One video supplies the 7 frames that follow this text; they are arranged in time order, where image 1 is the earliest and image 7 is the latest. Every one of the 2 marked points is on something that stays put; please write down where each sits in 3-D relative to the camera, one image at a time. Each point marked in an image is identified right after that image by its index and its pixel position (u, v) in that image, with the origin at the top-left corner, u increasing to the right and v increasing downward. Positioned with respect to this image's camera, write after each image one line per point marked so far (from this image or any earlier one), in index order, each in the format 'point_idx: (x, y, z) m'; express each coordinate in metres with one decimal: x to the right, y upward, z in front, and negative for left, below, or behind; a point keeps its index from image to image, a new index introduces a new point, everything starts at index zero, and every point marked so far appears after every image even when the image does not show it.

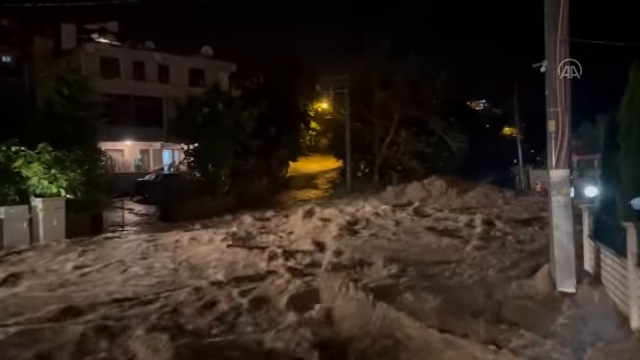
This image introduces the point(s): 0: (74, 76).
0: (-7.7, +3.3, +17.2) m
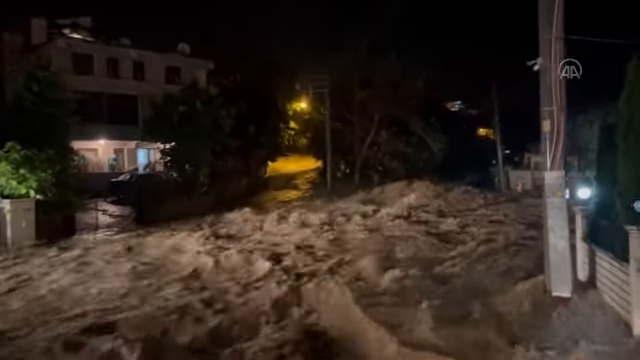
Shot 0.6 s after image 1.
0: (-8.3, +3.2, +16.4) m
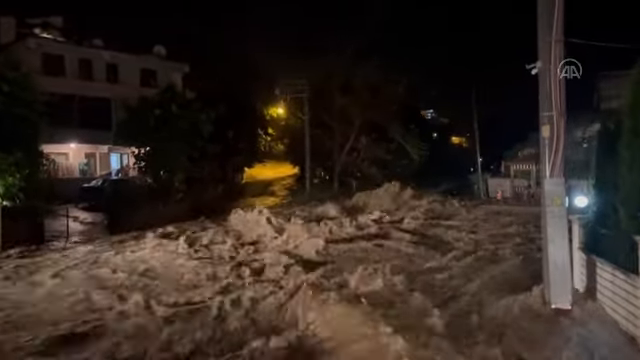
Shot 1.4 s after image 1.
0: (-8.7, +3.1, +15.6) m
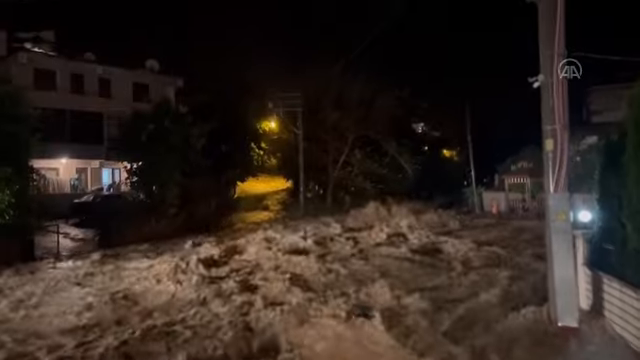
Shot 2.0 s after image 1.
0: (-8.9, +2.7, +15.4) m
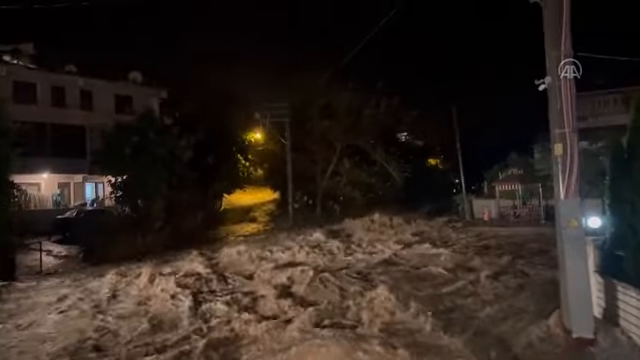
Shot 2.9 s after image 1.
0: (-9.1, +2.2, +14.8) m
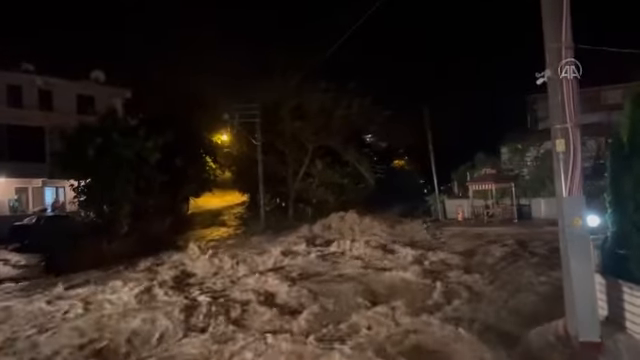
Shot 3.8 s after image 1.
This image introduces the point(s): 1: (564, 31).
0: (-9.7, +2.1, +13.7) m
1: (+3.2, +1.9, +7.2) m
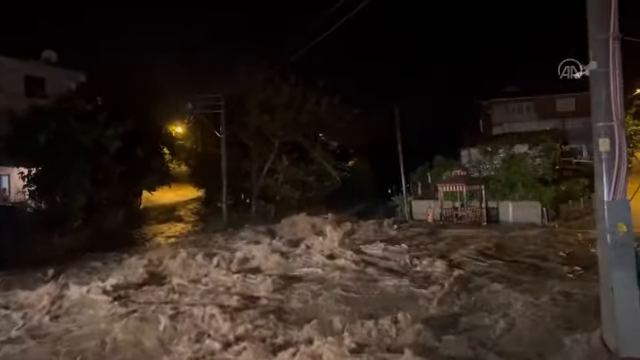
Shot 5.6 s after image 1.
0: (-9.9, +2.5, +11.9) m
1: (+3.5, +1.9, +6.6) m
